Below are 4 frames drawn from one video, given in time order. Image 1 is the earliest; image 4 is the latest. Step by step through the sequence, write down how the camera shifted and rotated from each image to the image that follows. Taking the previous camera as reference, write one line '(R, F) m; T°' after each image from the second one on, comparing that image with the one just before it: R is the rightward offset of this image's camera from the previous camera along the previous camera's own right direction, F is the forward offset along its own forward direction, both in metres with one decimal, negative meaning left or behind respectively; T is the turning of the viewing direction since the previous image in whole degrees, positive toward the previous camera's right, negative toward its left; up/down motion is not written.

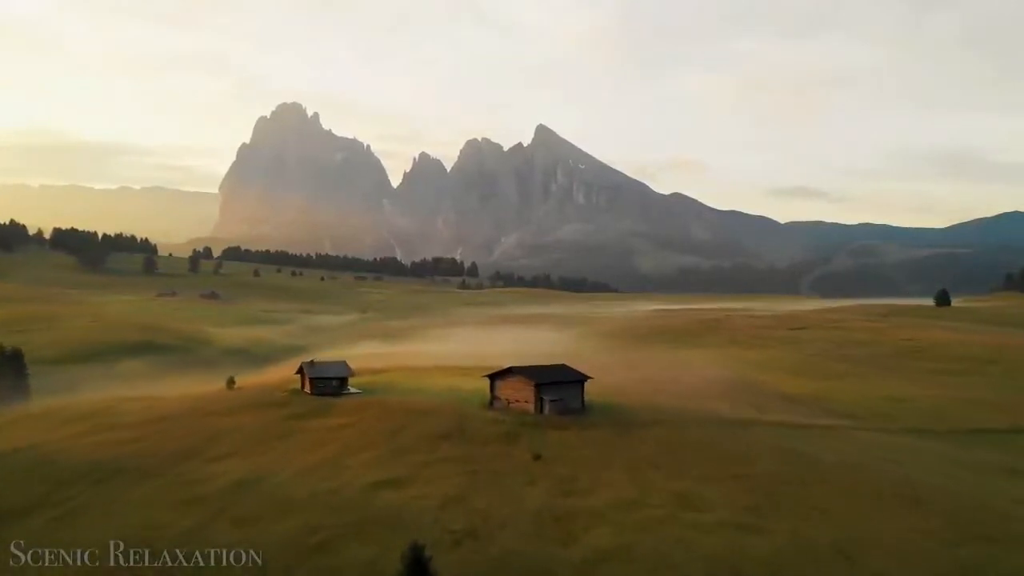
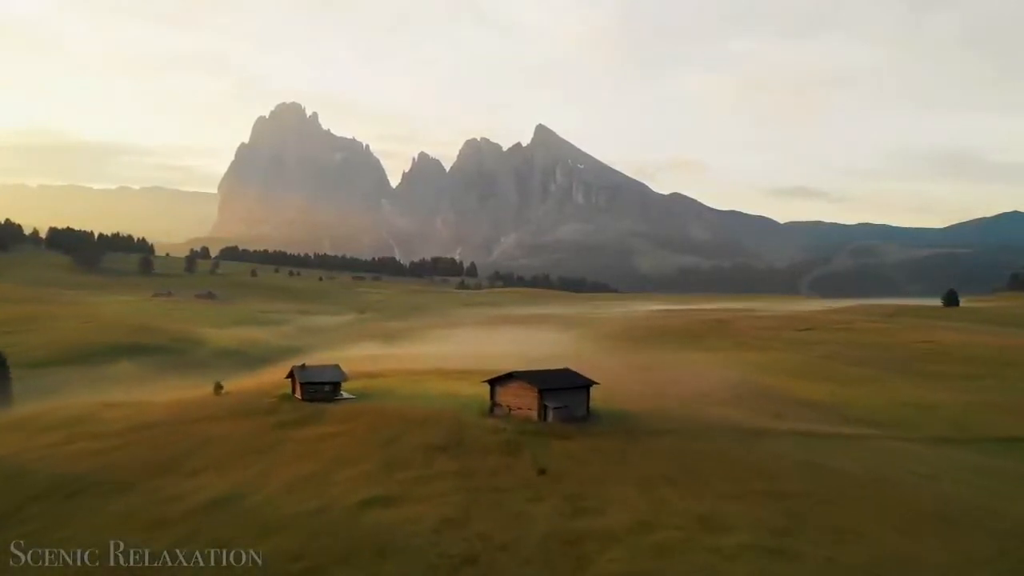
(0.0, +0.4) m; 0°
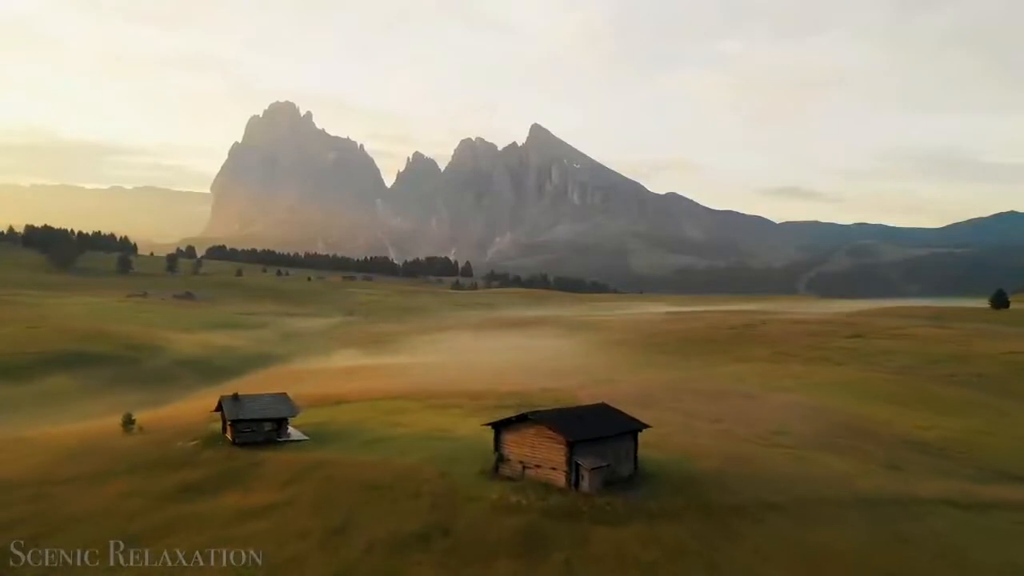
(-0.1, +2.3) m; 0°
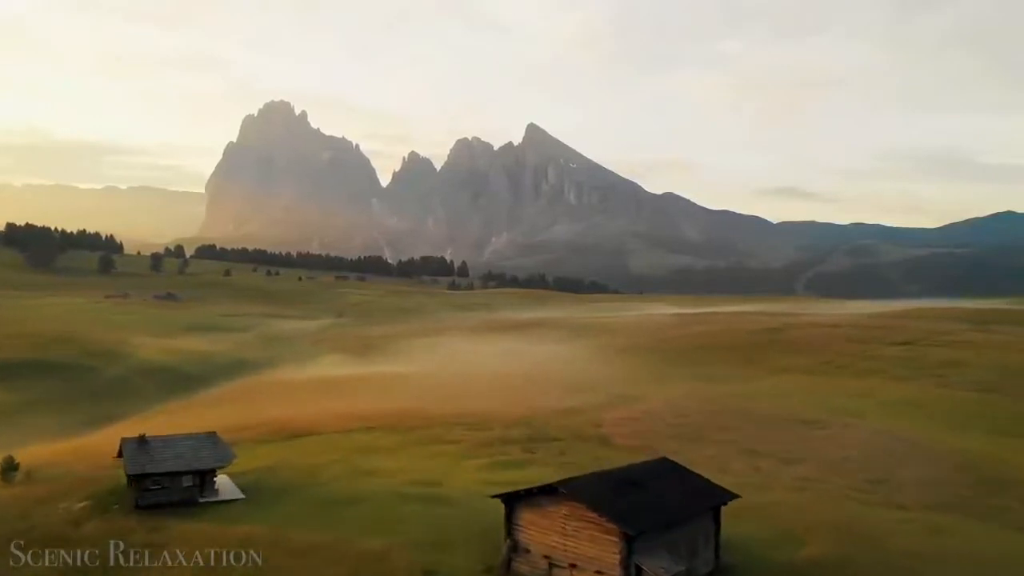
(-0.1, +1.7) m; 0°
